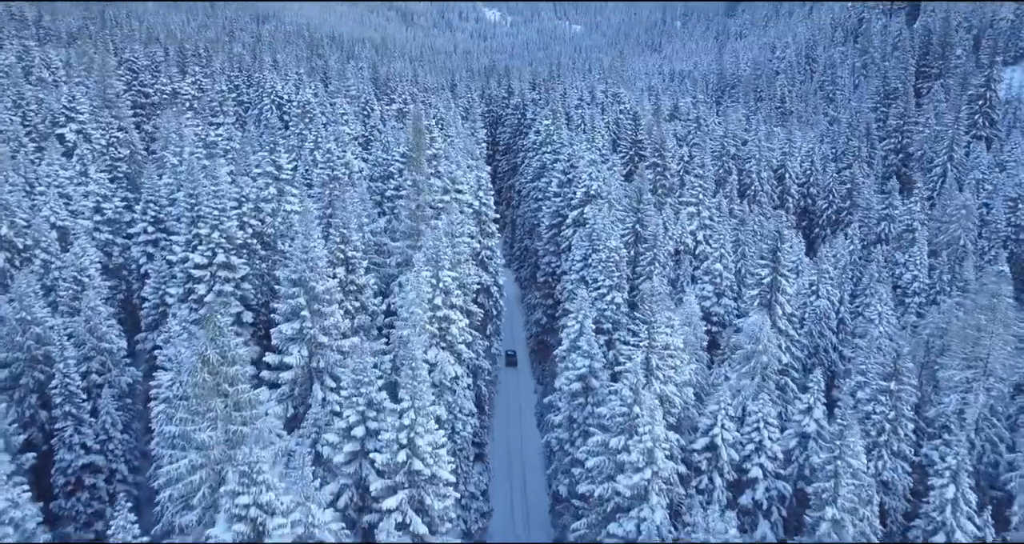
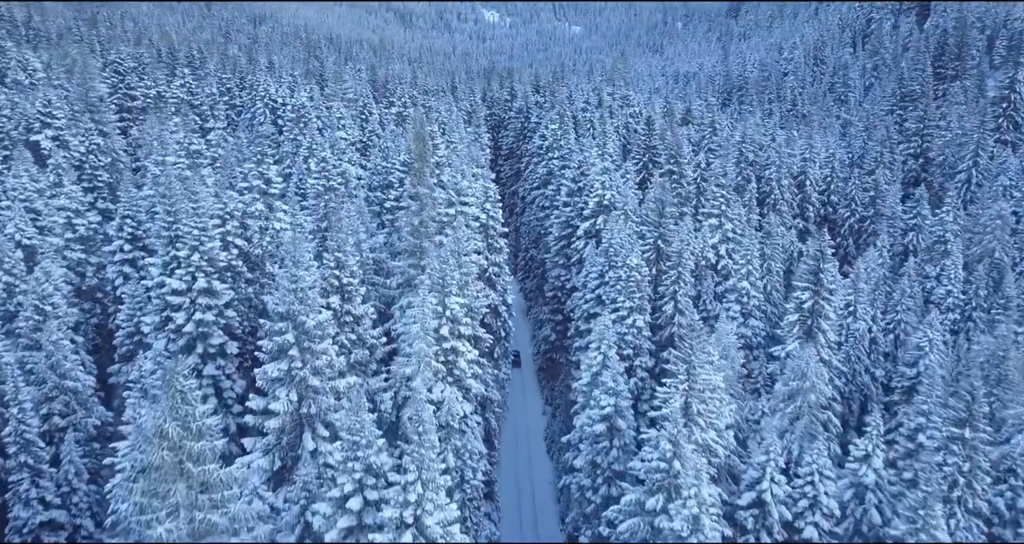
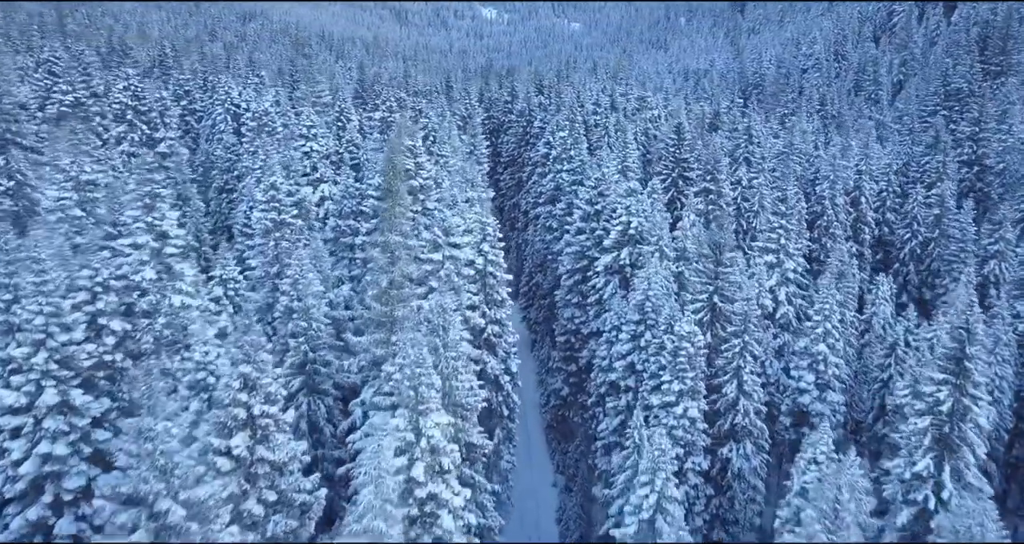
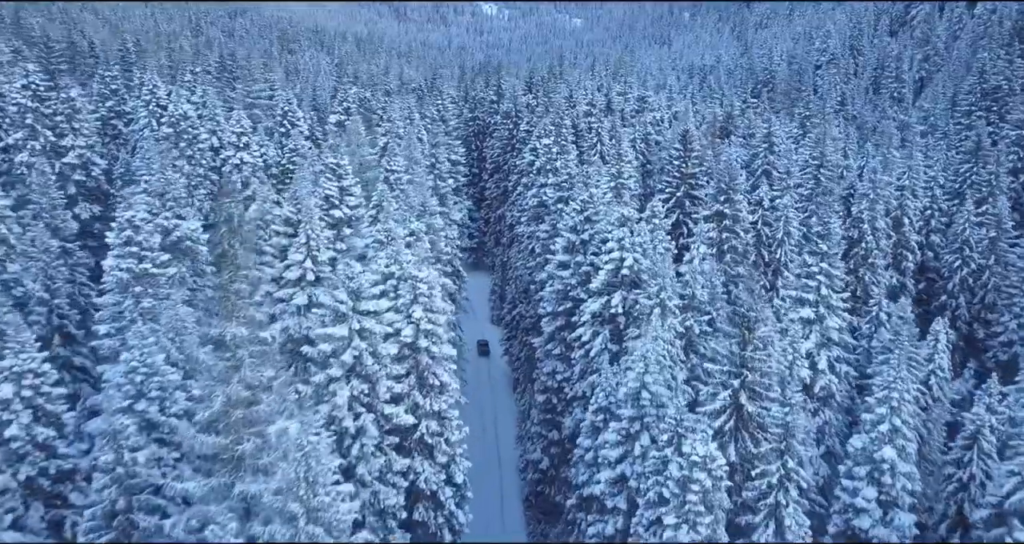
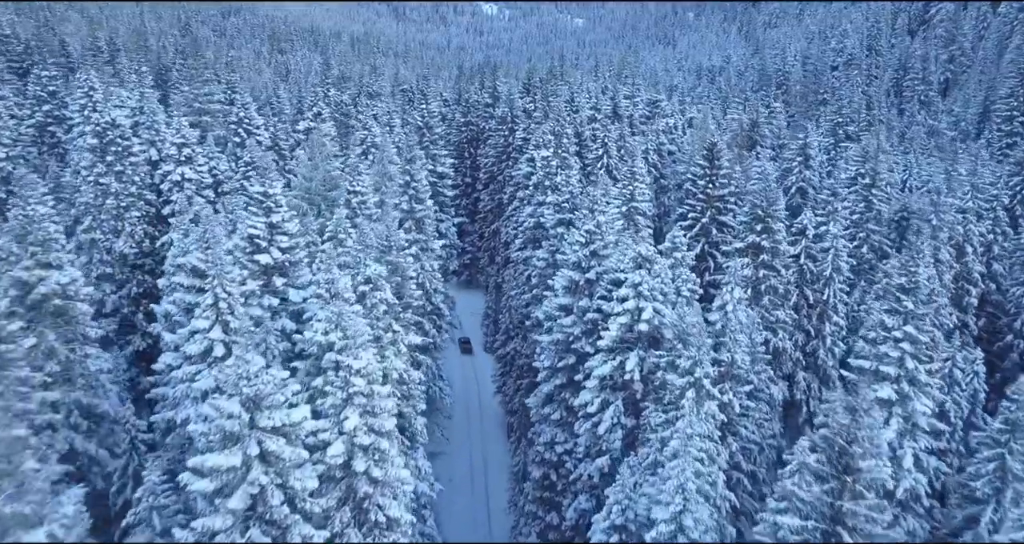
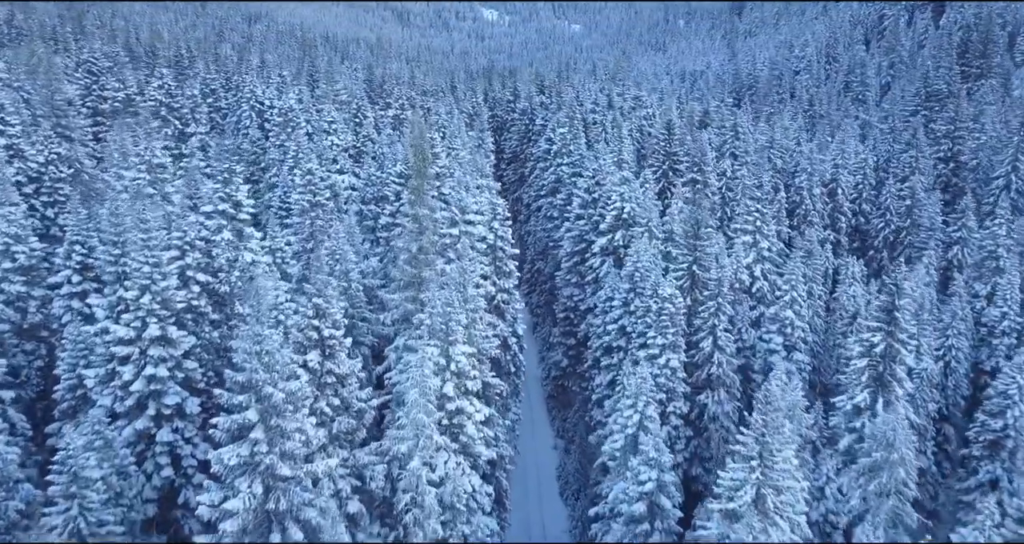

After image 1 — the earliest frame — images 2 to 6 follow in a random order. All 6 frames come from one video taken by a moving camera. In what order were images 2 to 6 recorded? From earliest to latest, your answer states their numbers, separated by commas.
2, 6, 3, 4, 5
